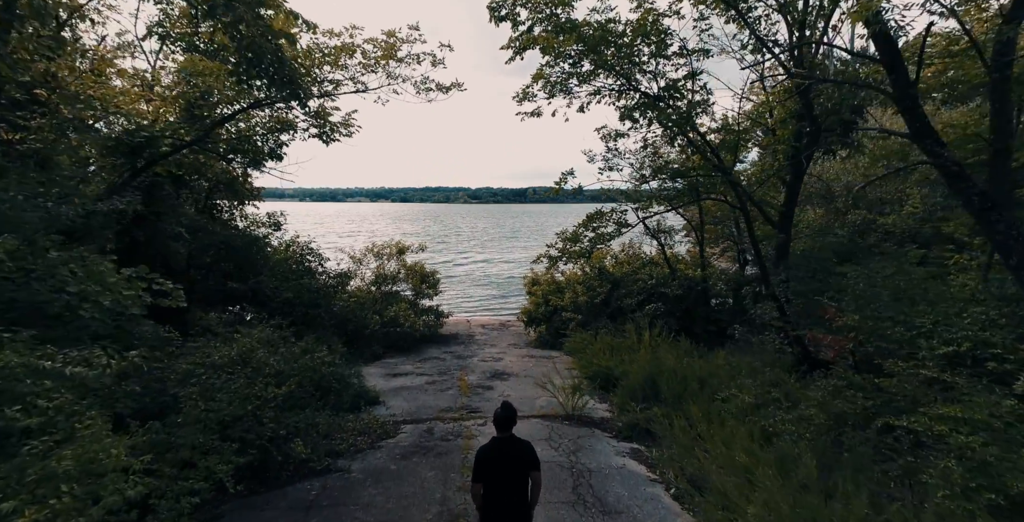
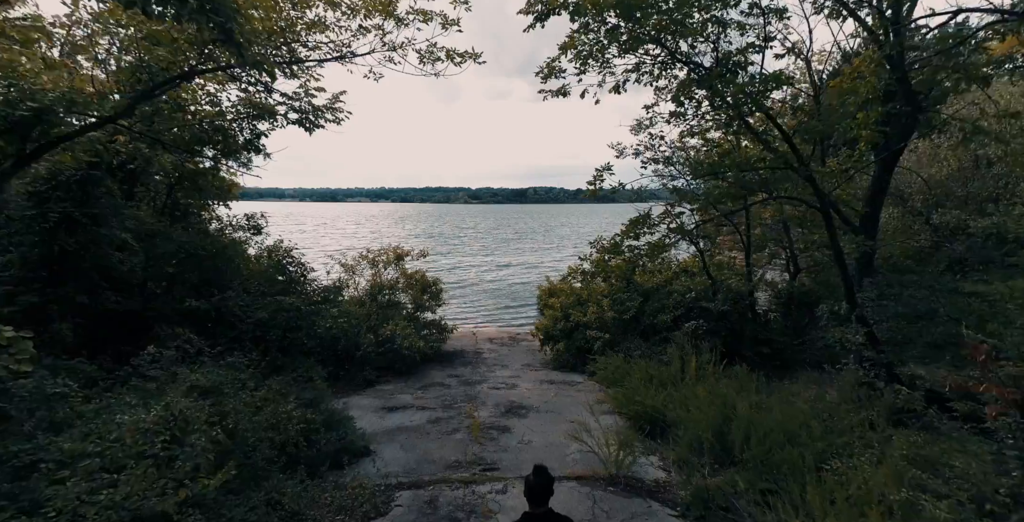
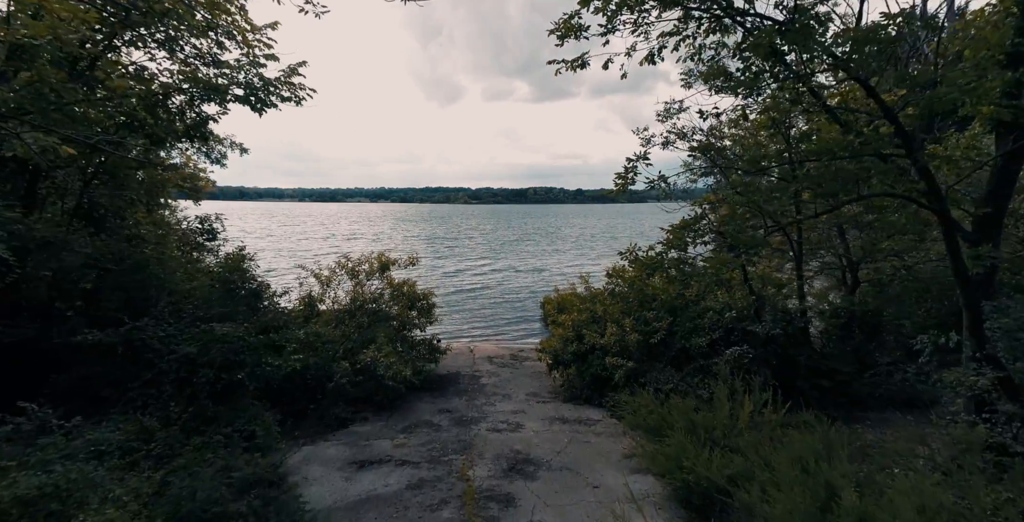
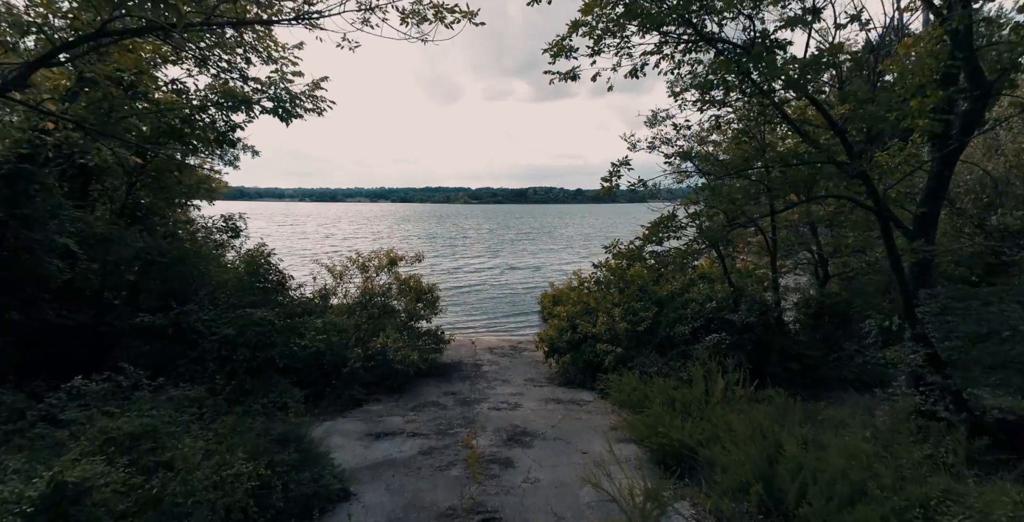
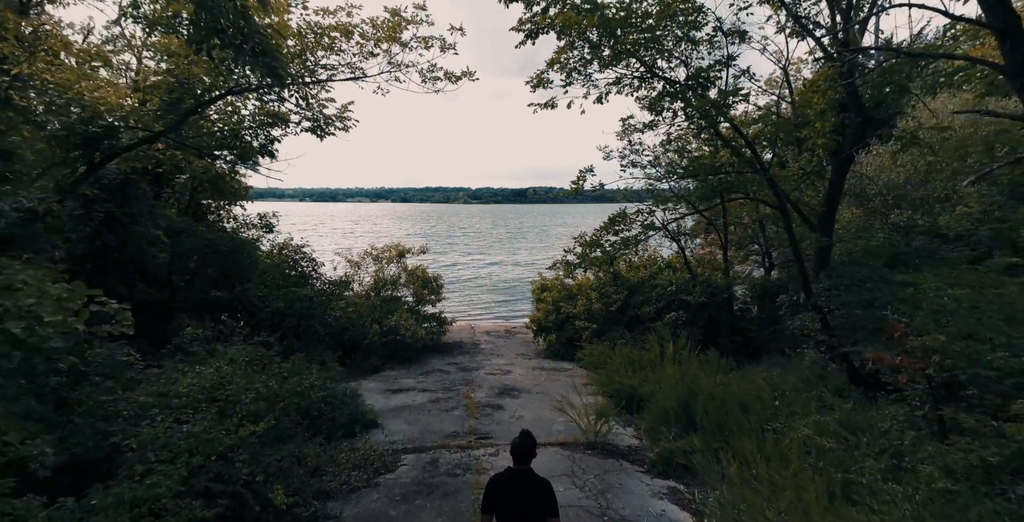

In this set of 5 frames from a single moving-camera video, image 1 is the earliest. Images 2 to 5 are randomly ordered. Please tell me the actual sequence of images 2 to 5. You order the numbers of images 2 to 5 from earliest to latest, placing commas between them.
5, 2, 4, 3
